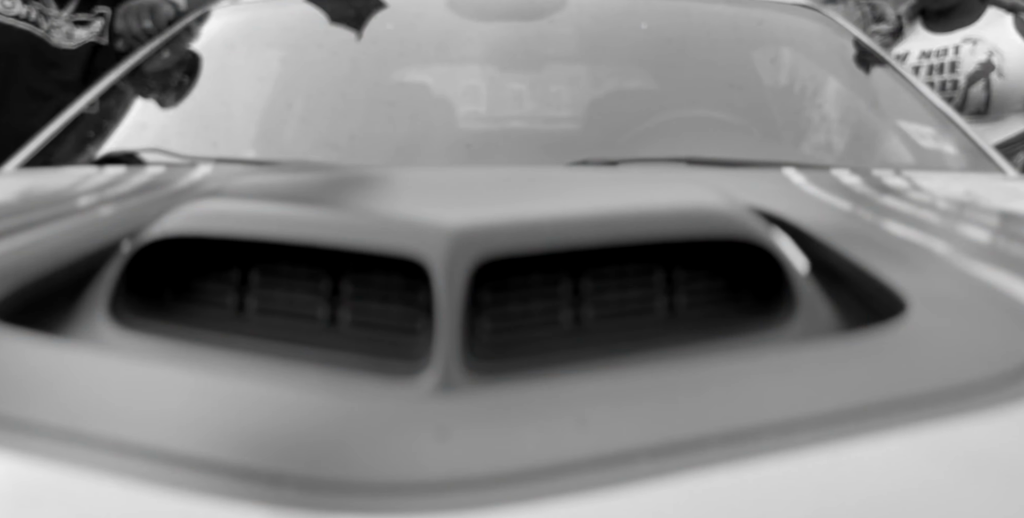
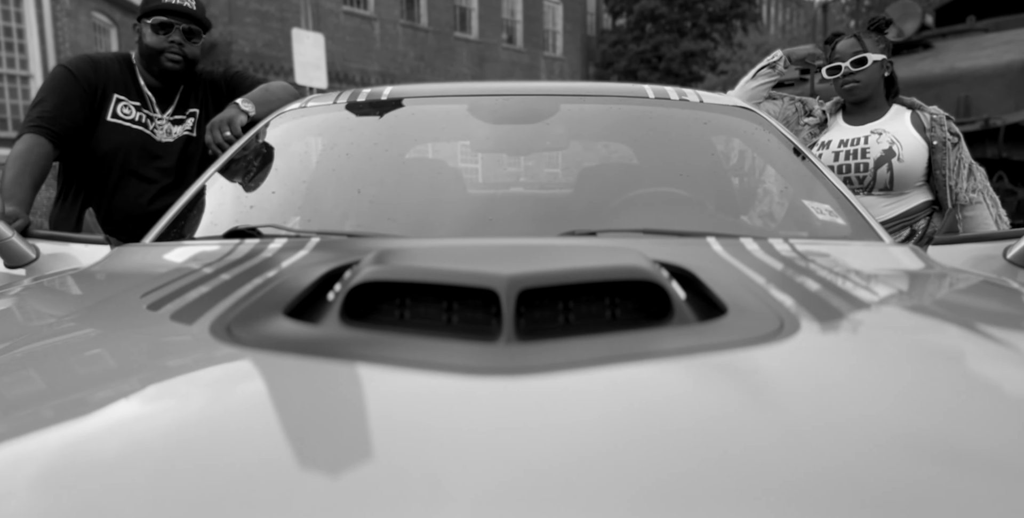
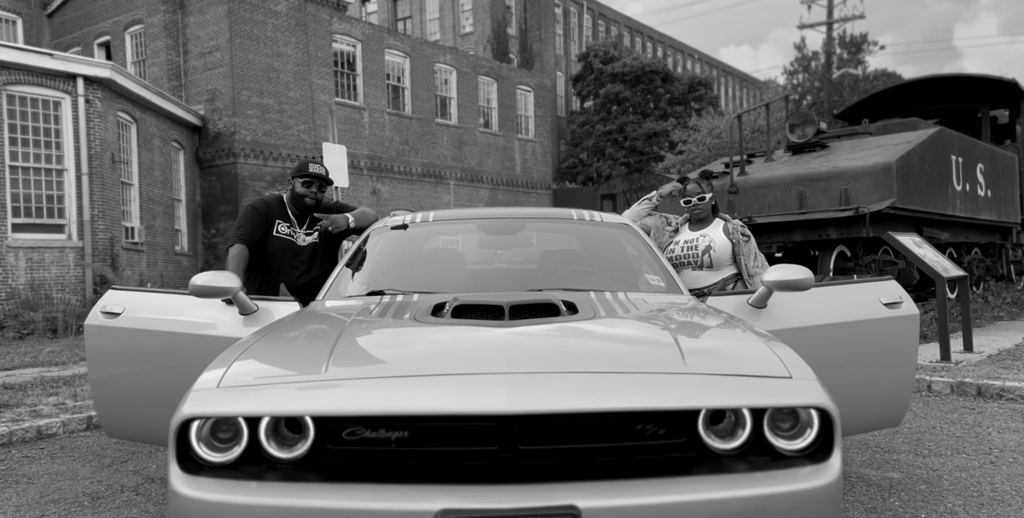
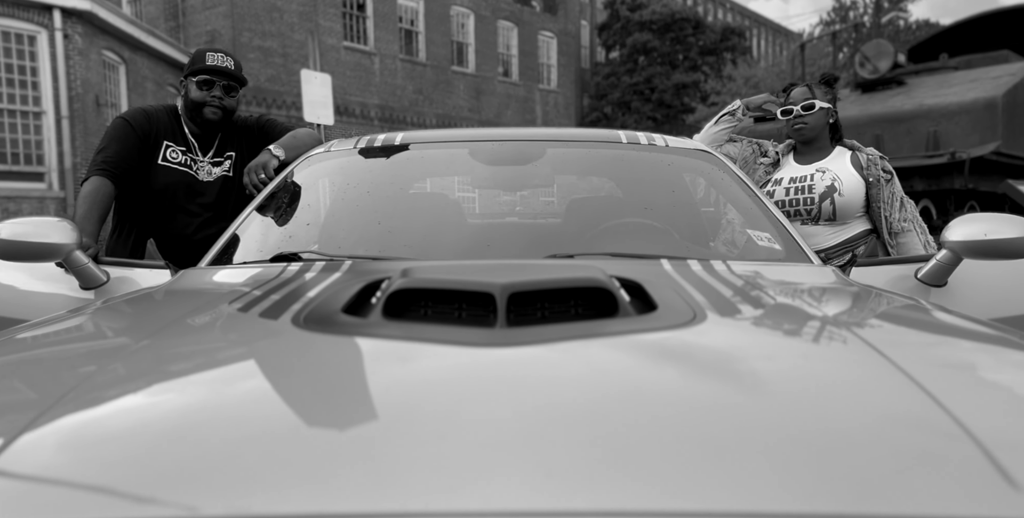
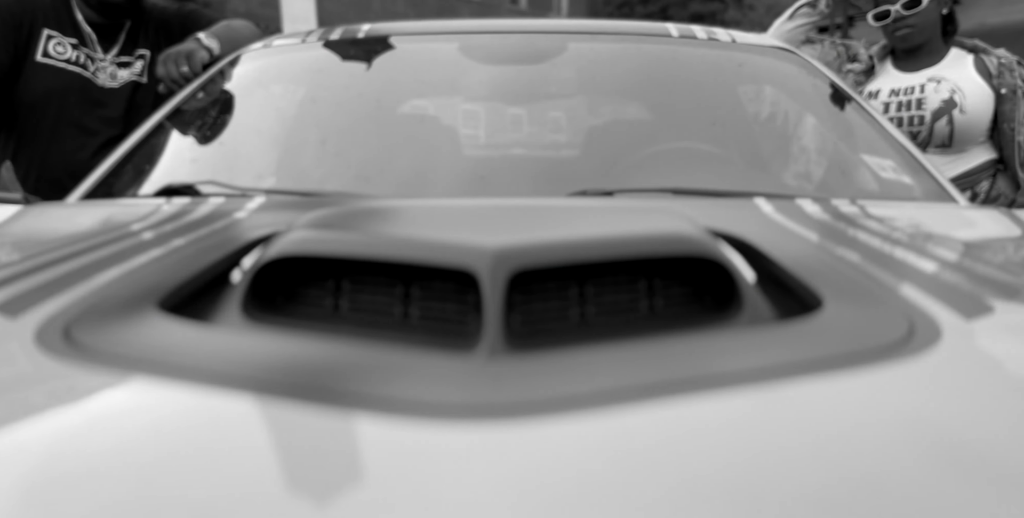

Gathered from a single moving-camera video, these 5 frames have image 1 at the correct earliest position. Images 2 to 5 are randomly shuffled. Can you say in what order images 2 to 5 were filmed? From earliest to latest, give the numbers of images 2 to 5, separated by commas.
5, 2, 4, 3
